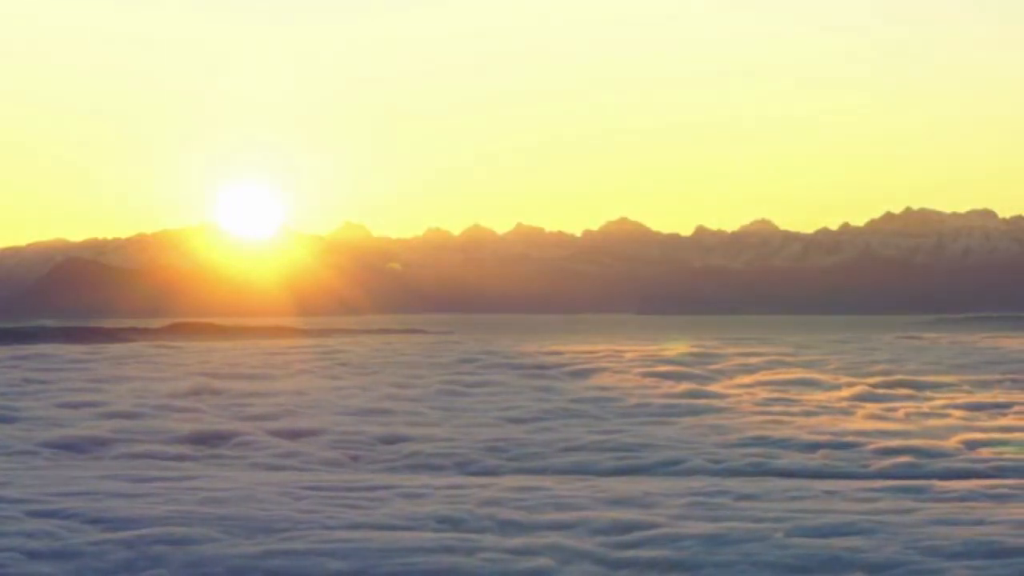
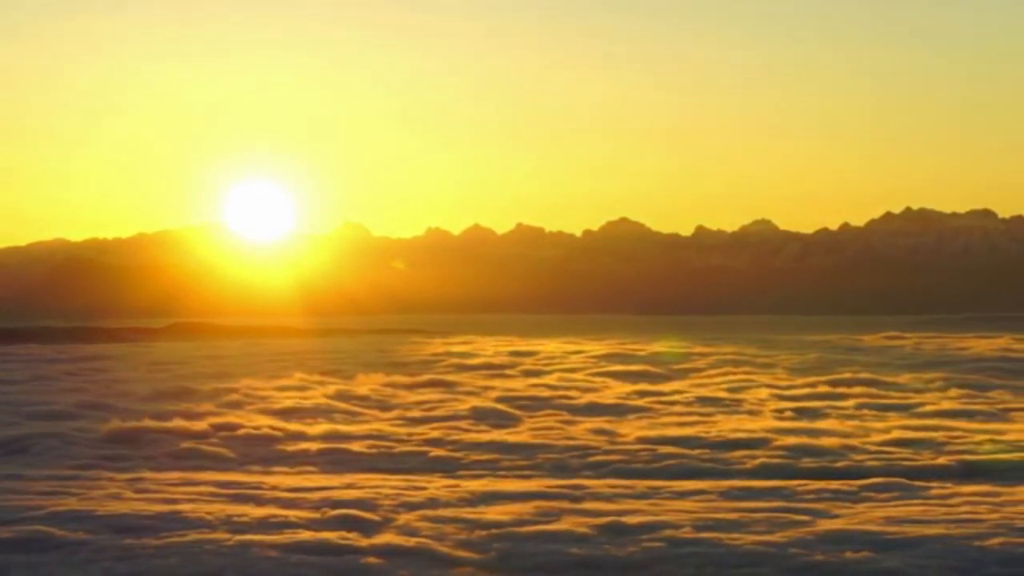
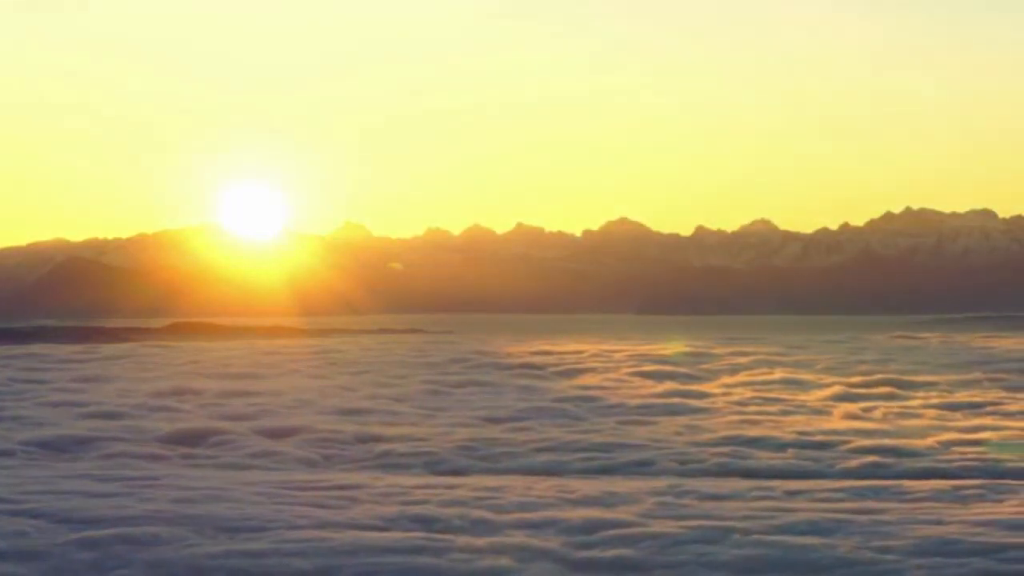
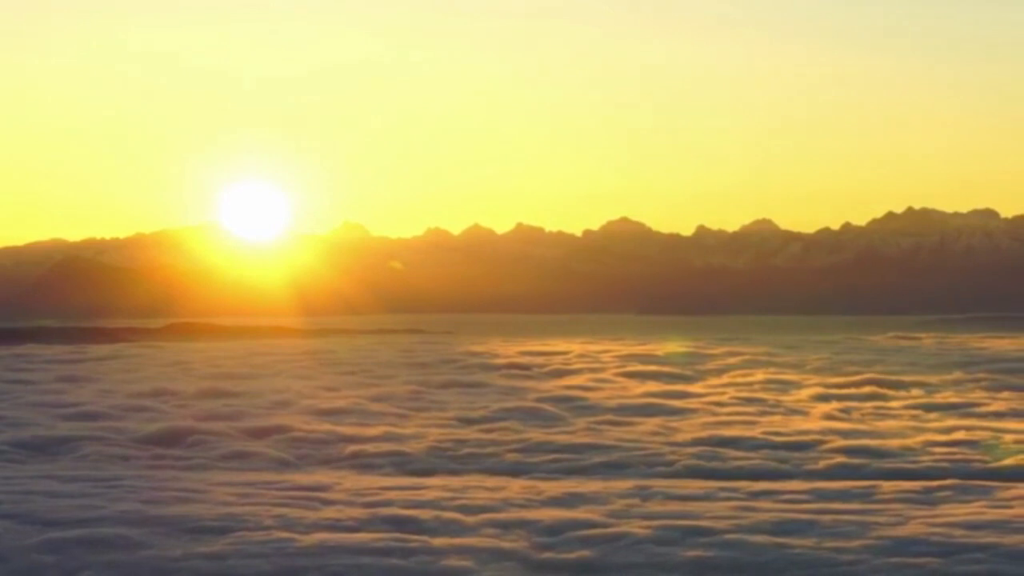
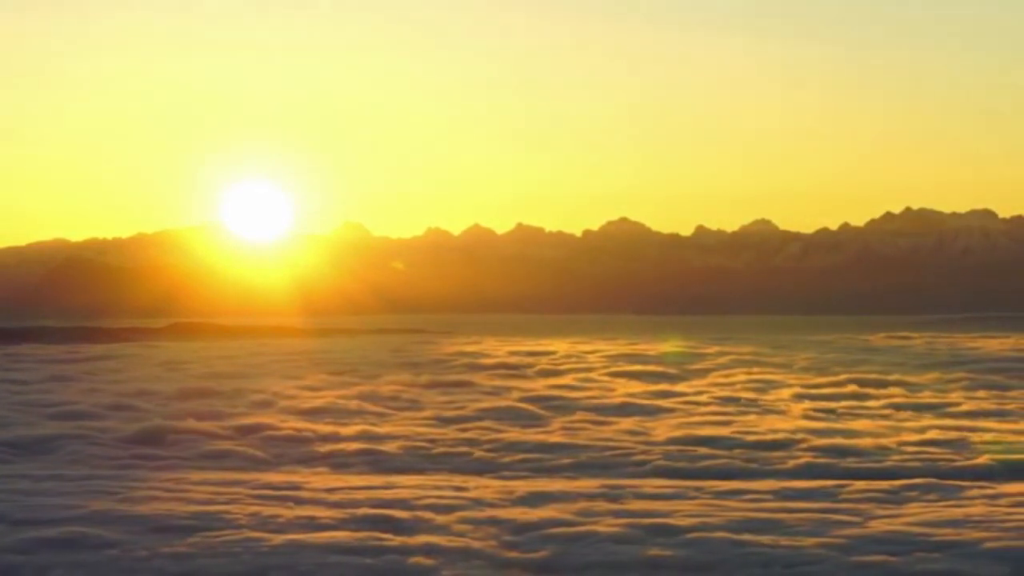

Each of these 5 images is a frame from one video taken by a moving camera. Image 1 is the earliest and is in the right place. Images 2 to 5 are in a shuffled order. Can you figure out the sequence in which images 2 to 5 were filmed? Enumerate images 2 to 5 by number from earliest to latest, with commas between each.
3, 4, 5, 2
